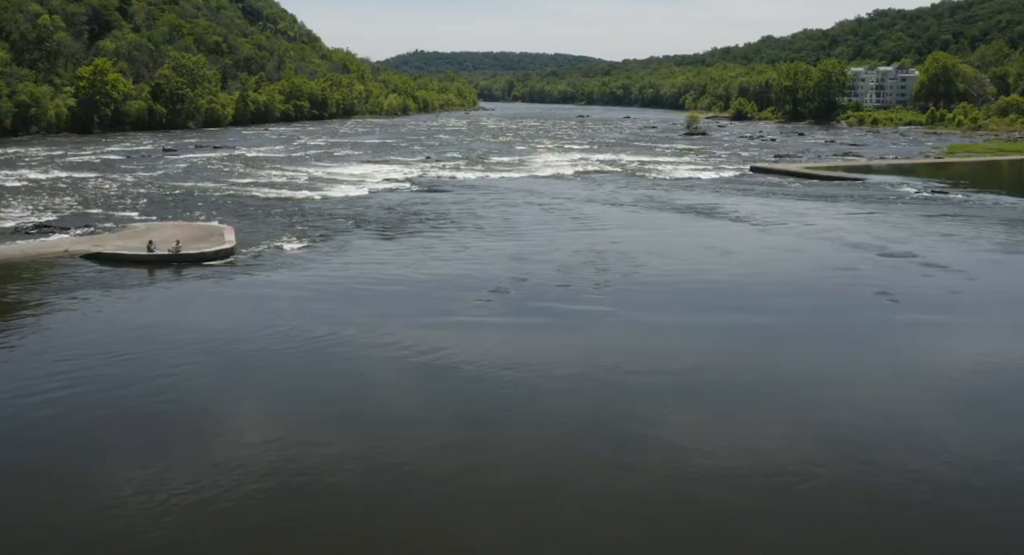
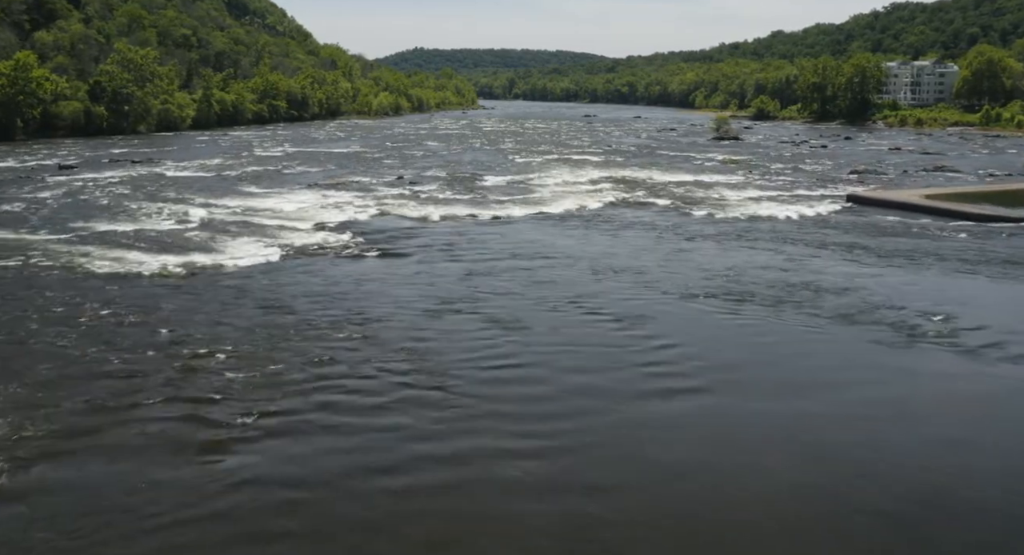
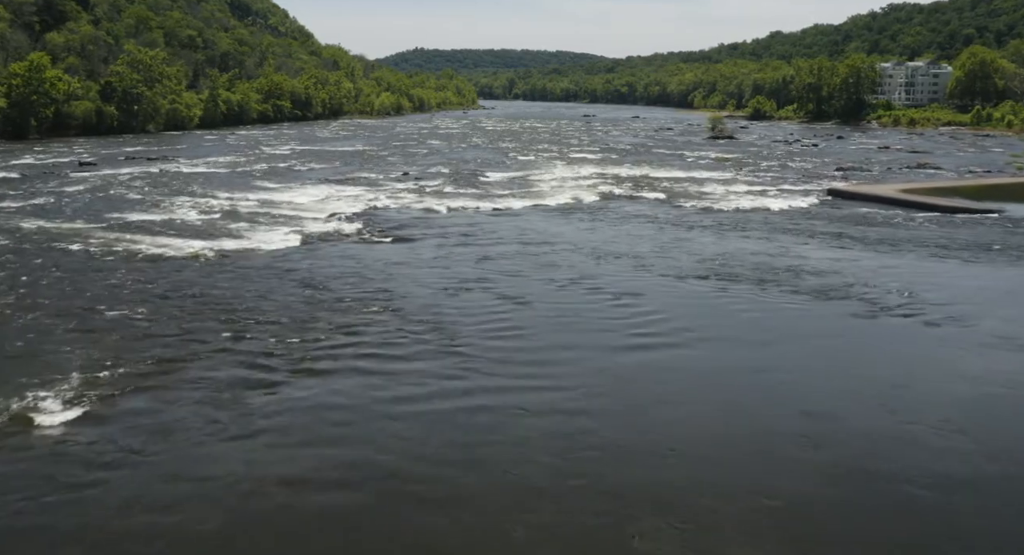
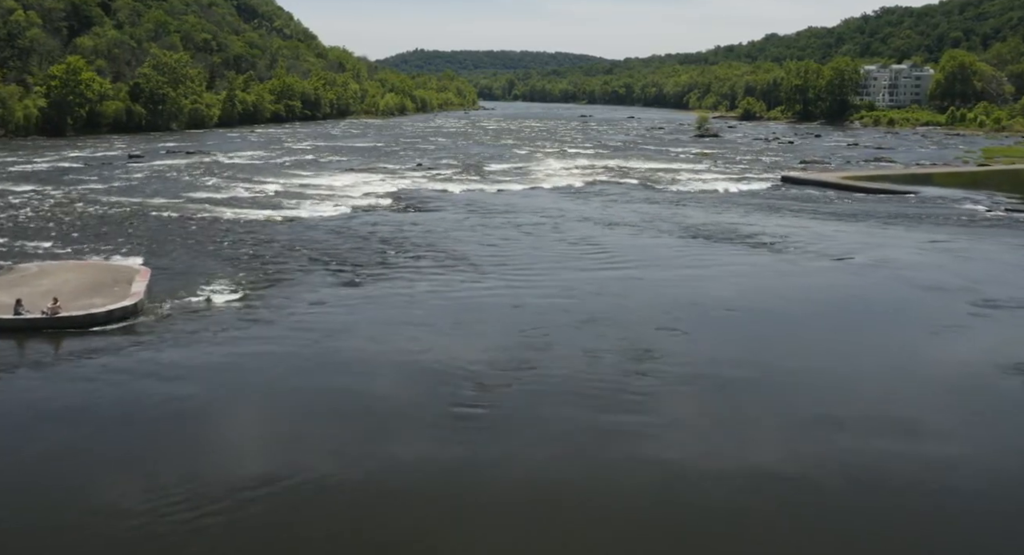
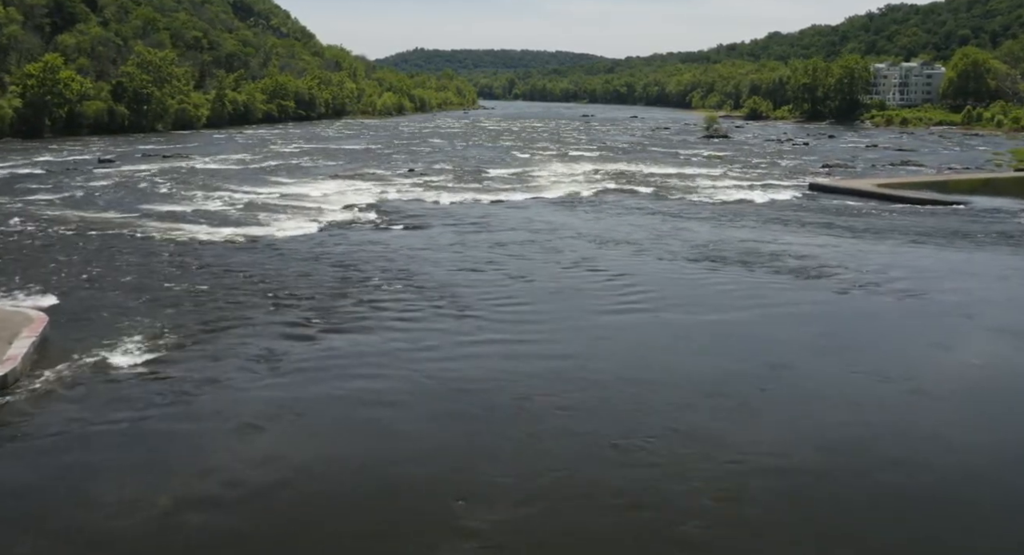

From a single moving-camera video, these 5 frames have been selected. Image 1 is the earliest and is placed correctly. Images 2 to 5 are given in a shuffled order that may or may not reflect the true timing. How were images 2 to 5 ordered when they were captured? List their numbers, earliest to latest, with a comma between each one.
4, 5, 3, 2
